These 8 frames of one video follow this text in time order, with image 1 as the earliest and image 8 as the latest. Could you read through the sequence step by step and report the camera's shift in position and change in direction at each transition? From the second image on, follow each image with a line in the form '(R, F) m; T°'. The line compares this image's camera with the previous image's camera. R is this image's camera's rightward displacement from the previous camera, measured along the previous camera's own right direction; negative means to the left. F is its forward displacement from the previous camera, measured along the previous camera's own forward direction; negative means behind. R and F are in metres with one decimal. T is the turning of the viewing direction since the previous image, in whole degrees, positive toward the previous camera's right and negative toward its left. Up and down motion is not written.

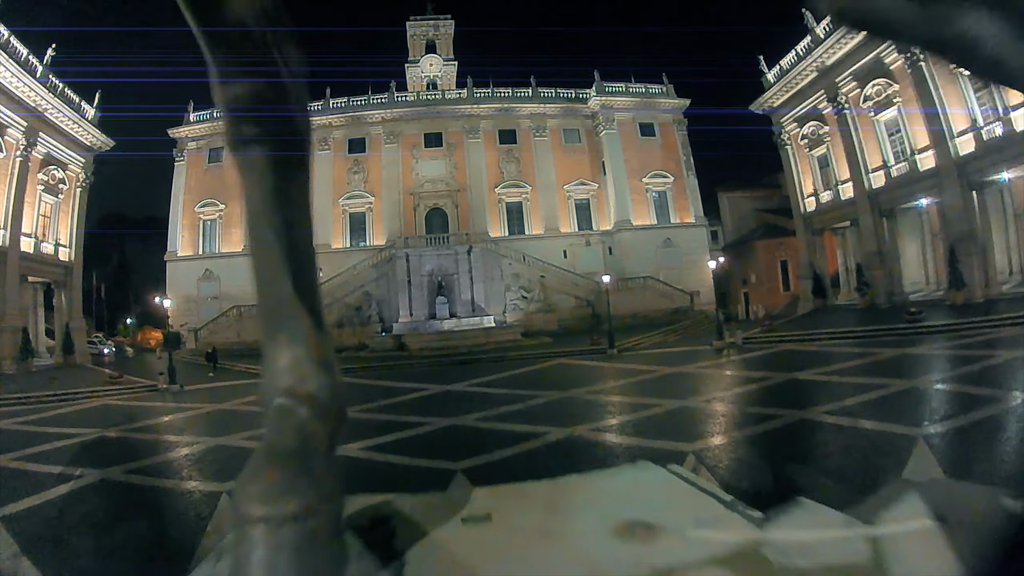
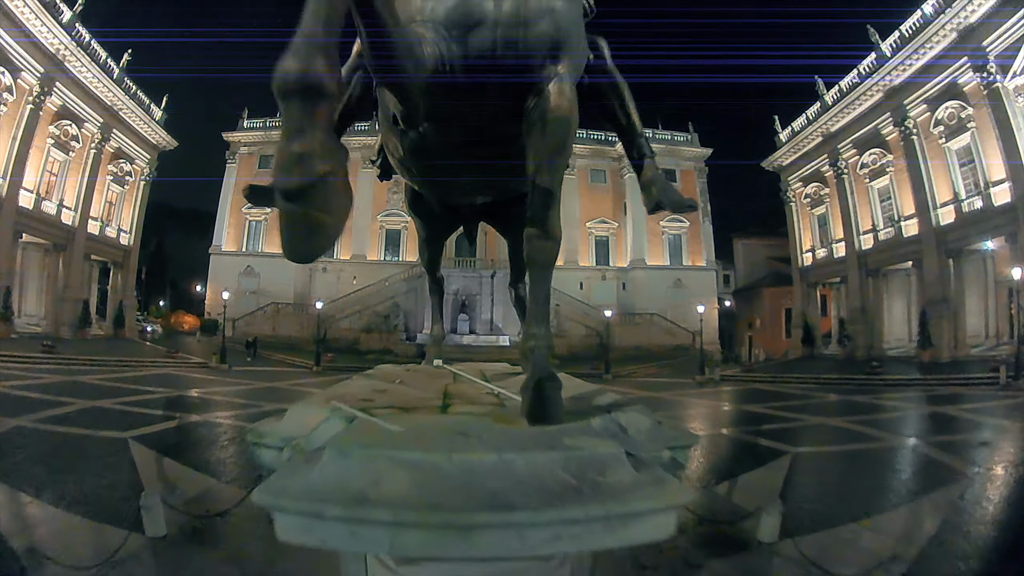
(+0.3, -1.8) m; -2°
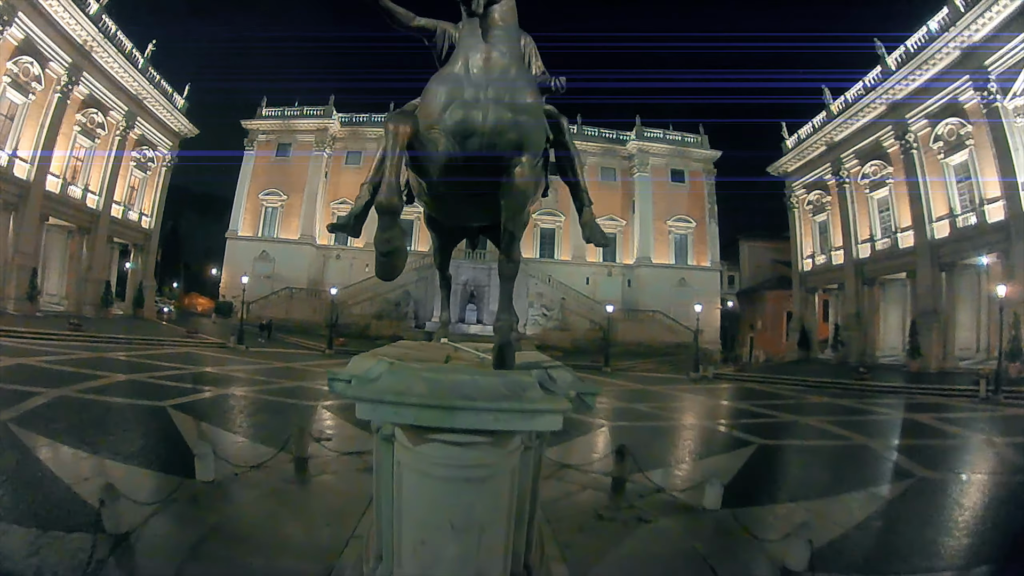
(+0.1, -0.7) m; -1°
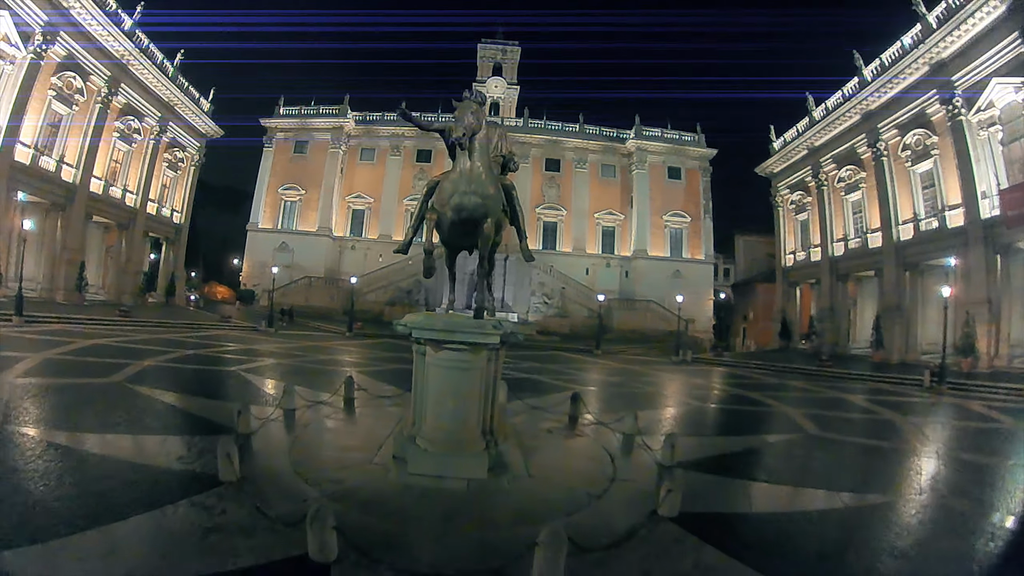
(+0.3, -1.9) m; -1°
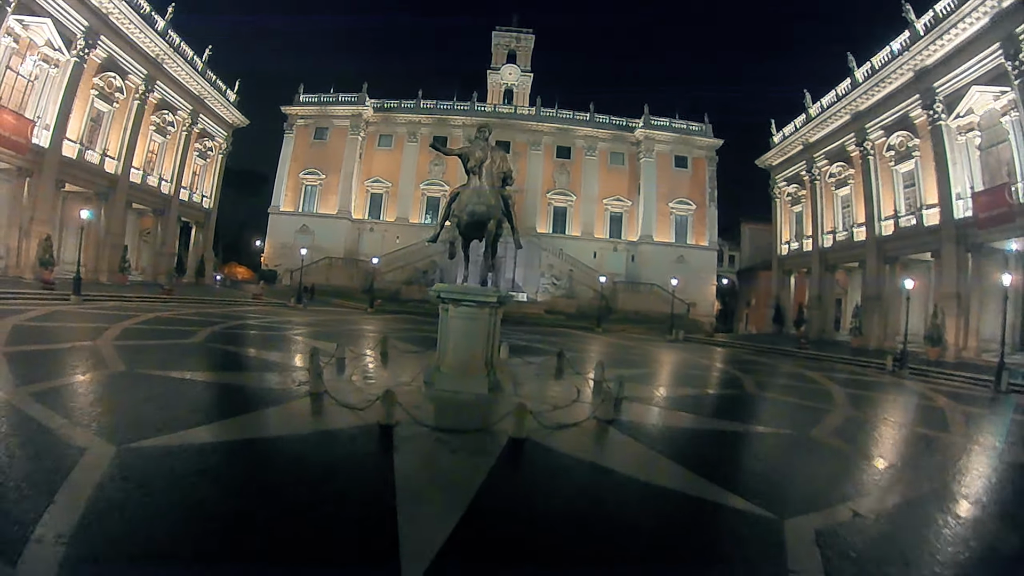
(+0.2, -1.8) m; -1°
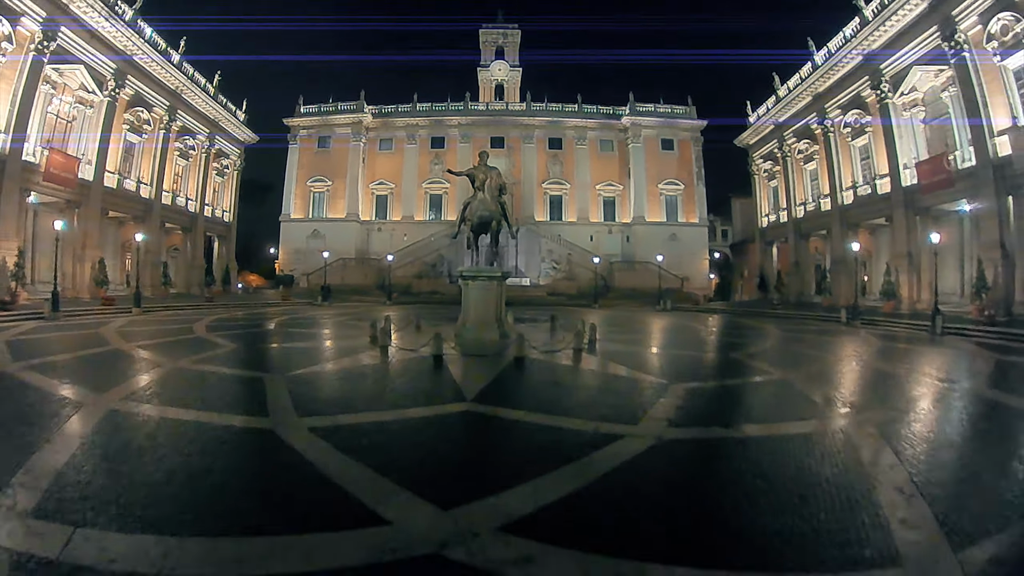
(+0.1, -2.4) m; -1°
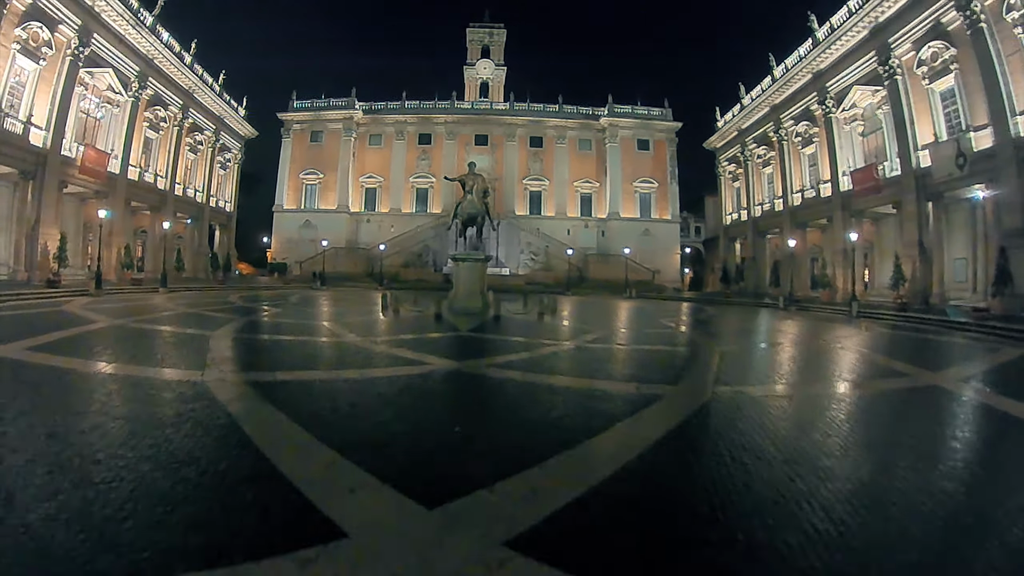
(0.0, -2.6) m; +2°
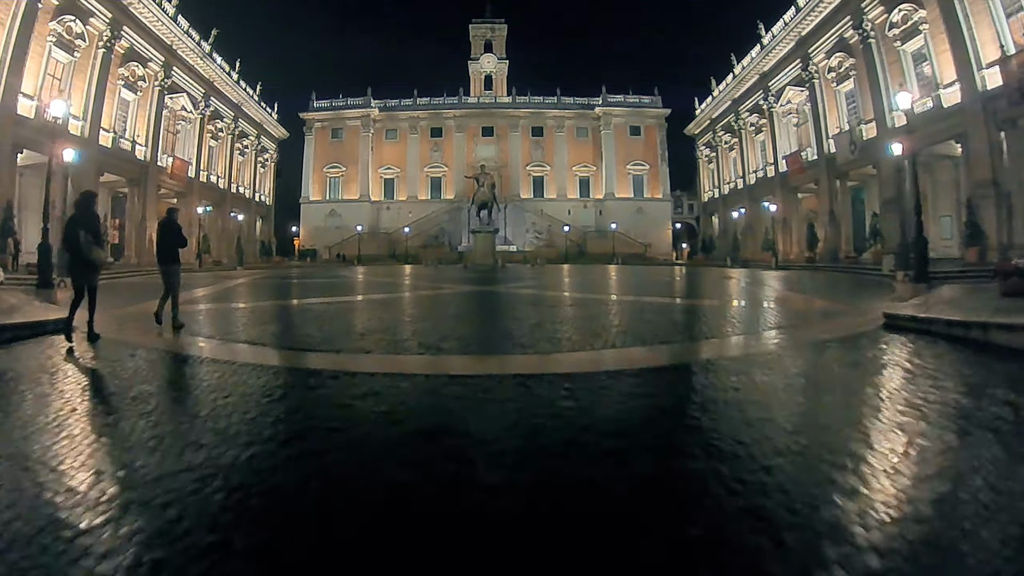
(+0.8, -4.9) m; -2°
